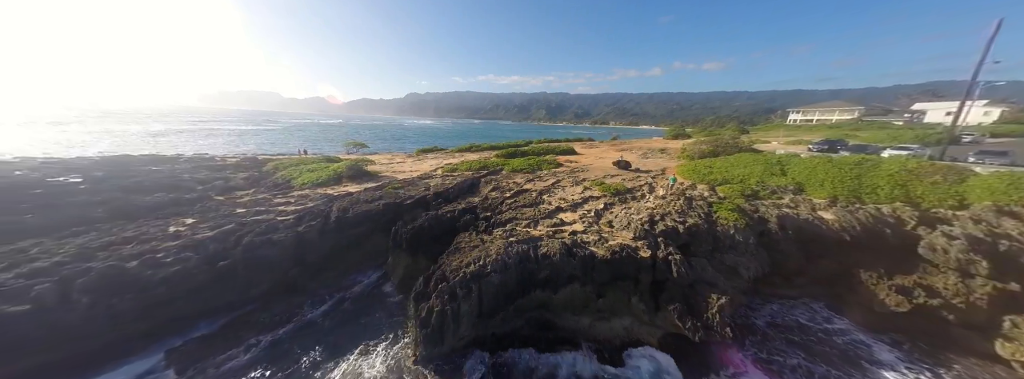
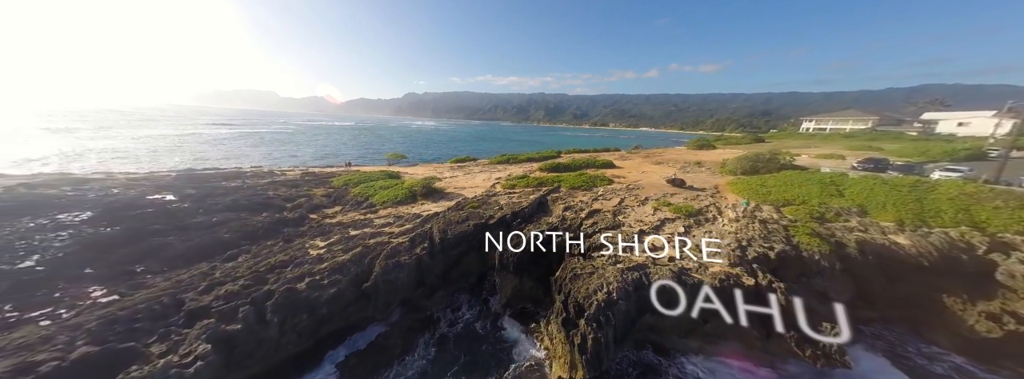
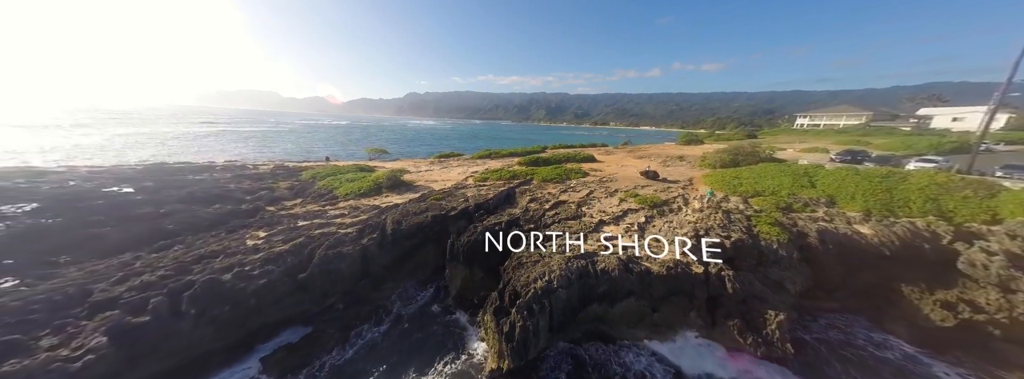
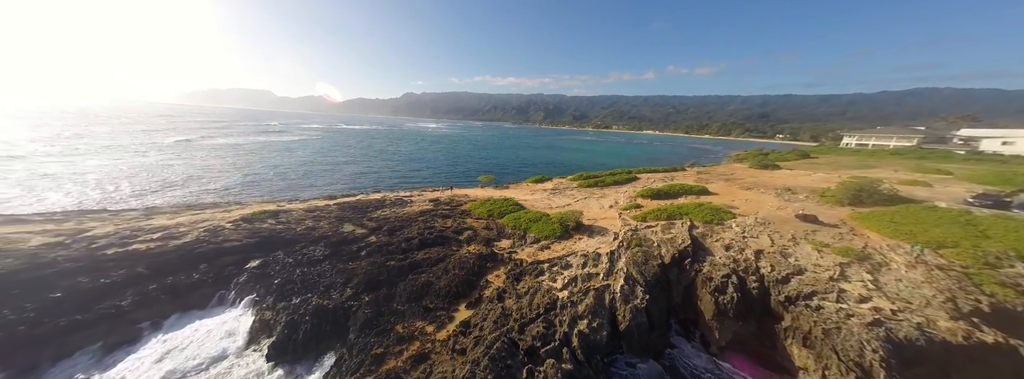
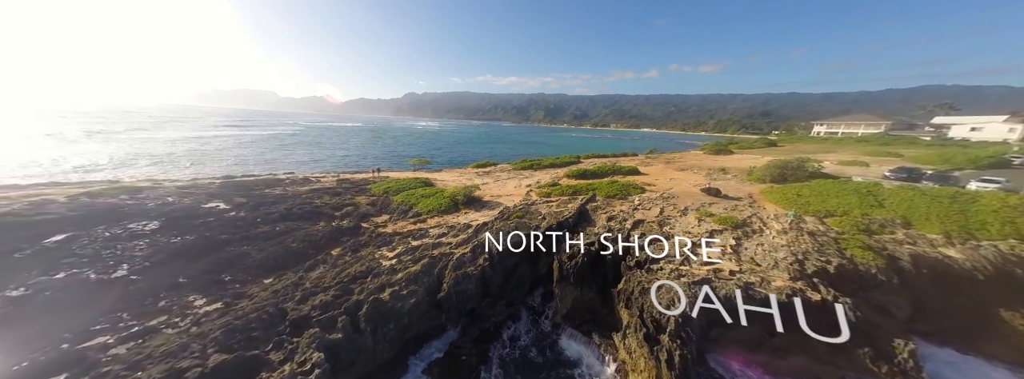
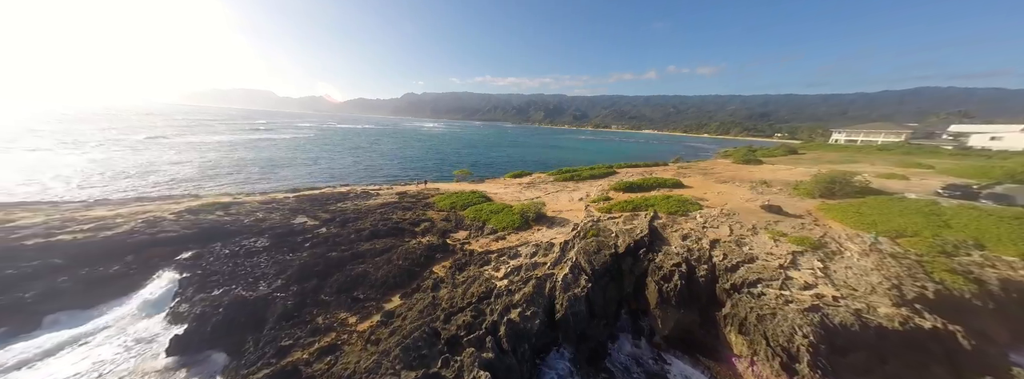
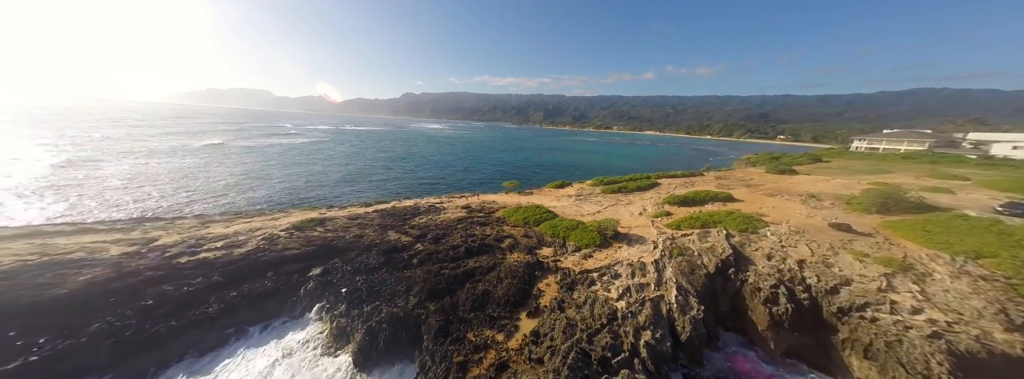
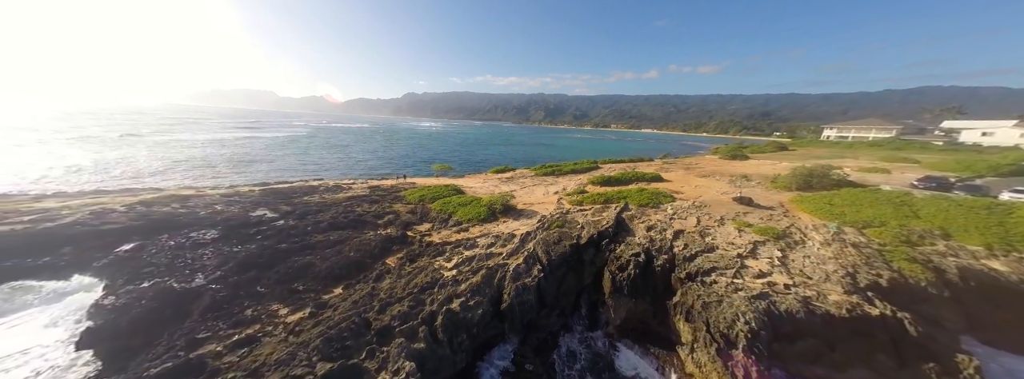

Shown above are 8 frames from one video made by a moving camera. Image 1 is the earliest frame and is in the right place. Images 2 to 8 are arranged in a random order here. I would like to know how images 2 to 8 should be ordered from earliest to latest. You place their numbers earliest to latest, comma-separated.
3, 2, 5, 8, 6, 4, 7
